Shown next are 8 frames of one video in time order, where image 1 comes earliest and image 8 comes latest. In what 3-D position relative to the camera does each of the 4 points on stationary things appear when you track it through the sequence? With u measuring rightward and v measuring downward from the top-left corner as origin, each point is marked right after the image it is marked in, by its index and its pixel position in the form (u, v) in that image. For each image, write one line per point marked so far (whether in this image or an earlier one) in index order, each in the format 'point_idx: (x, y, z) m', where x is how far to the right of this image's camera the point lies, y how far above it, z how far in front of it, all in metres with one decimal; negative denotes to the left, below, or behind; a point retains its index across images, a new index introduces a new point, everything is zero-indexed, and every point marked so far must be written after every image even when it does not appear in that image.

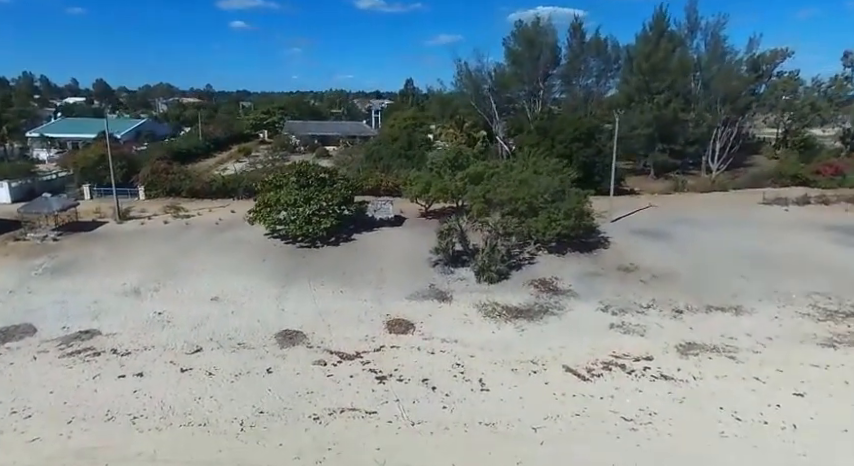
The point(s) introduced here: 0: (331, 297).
0: (-2.4, -1.6, +13.3) m
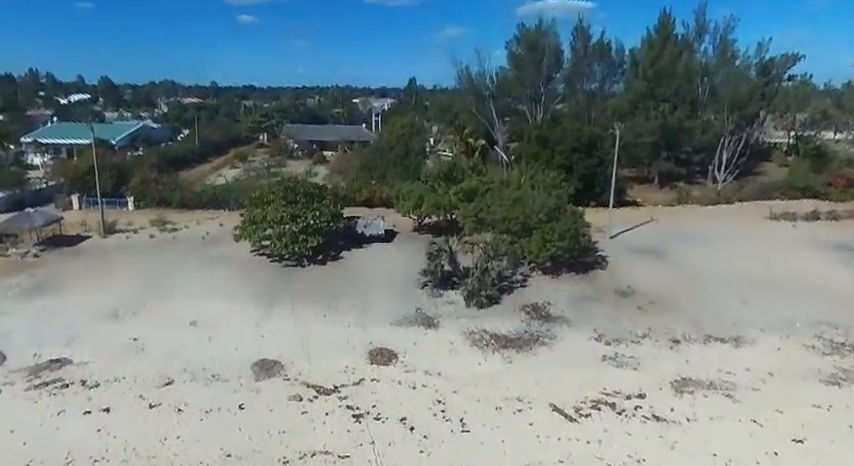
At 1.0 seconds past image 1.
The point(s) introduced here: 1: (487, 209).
0: (-2.7, -2.1, +12.9) m
1: (+1.7, +0.7, +15.6) m
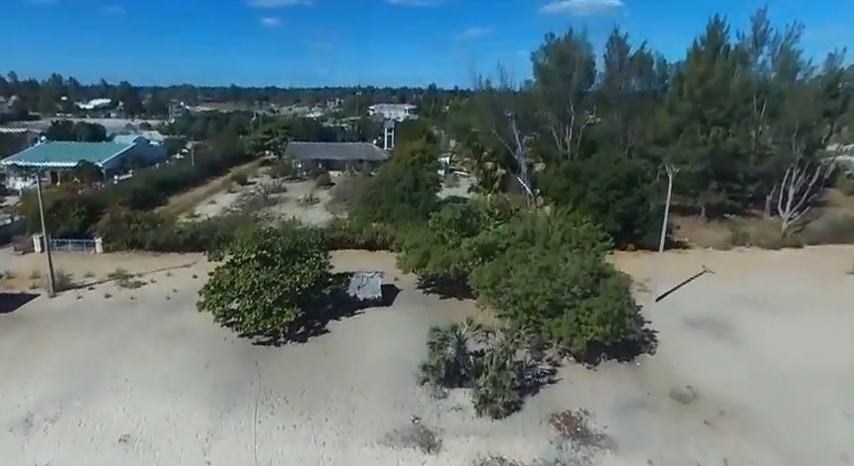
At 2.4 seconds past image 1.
0: (-2.7, -3.8, +9.9) m
1: (+1.8, -1.0, +12.4) m
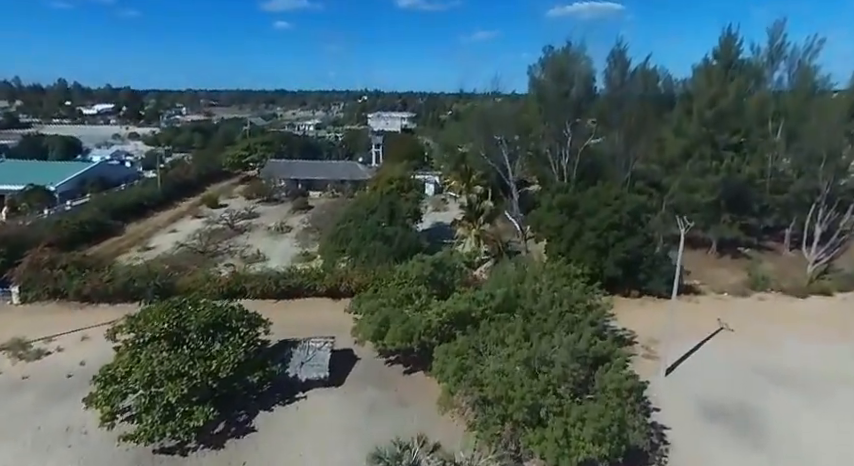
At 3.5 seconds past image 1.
0: (-3.7, -5.1, +7.3) m
1: (+0.9, -2.4, +9.7) m
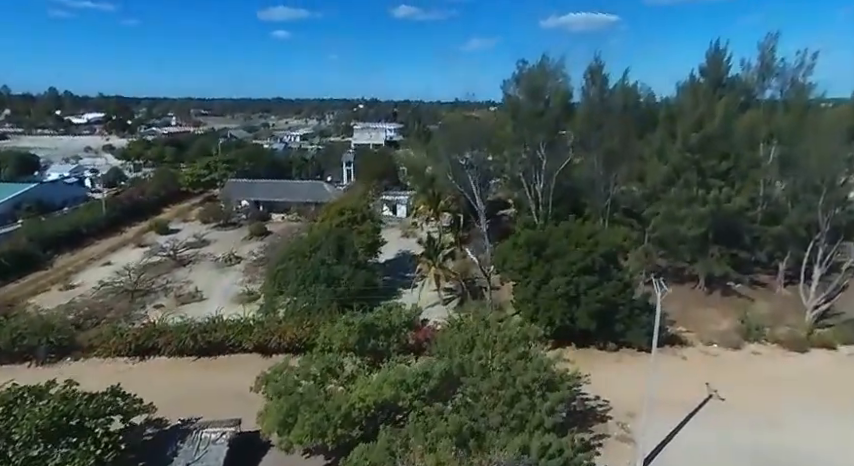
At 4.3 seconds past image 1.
0: (-5.1, -6.2, +4.9) m
1: (-0.5, -3.6, +7.4) m
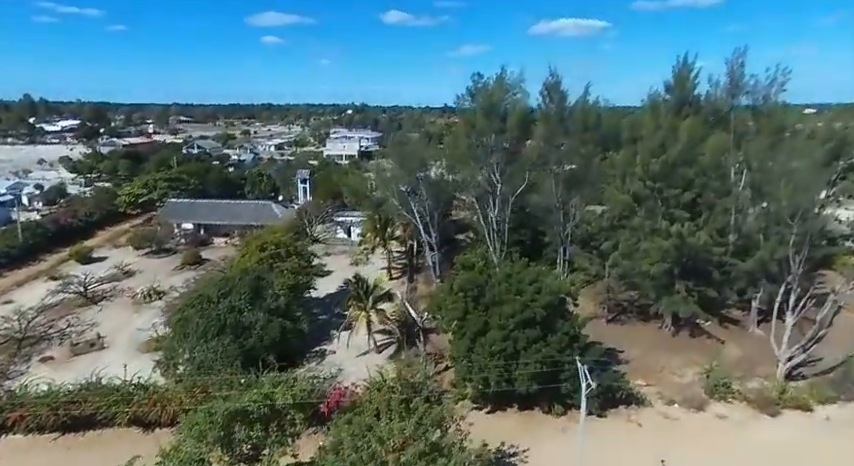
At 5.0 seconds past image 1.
0: (-6.9, -7.3, +2.5) m
1: (-2.4, -4.7, +5.2) m
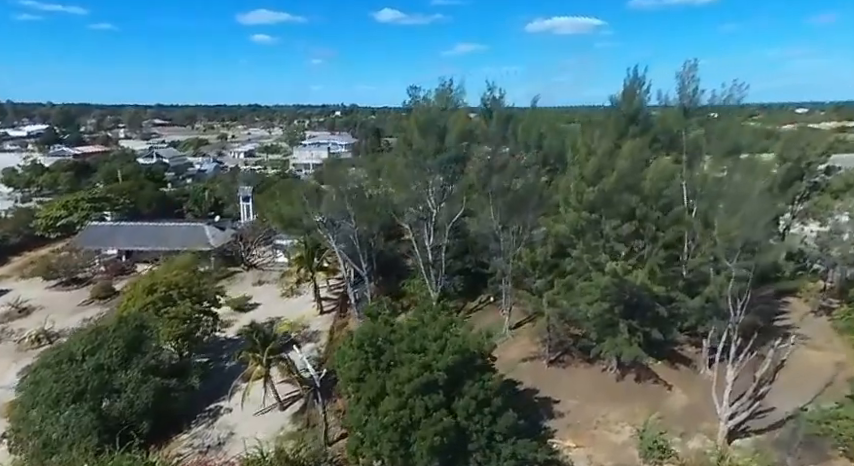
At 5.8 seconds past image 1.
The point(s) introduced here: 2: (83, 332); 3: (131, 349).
0: (-9.1, -8.4, +0.4) m
1: (-4.6, -5.8, +3.3) m
2: (-9.1, -2.7, +14.4) m
3: (-7.5, -3.0, +13.5) m
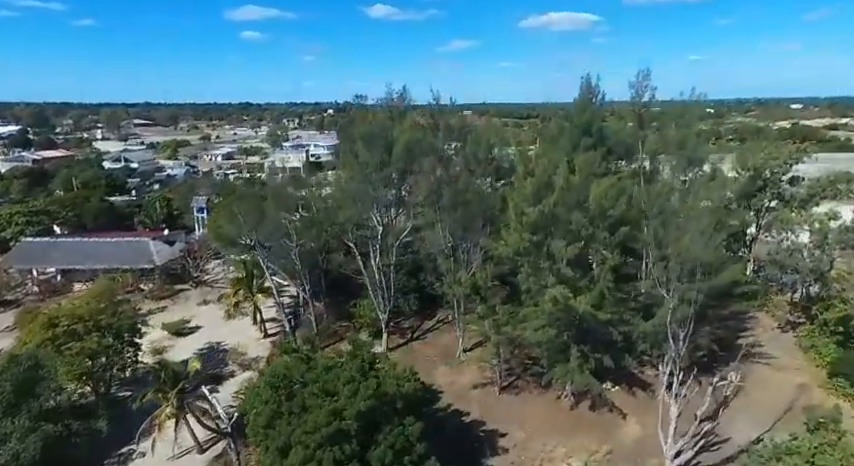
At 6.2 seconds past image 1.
0: (-10.6, -9.2, -0.9) m
1: (-6.2, -6.5, +2.0) m
2: (-10.9, -3.4, +13.0) m
3: (-9.2, -3.7, +12.1) m
